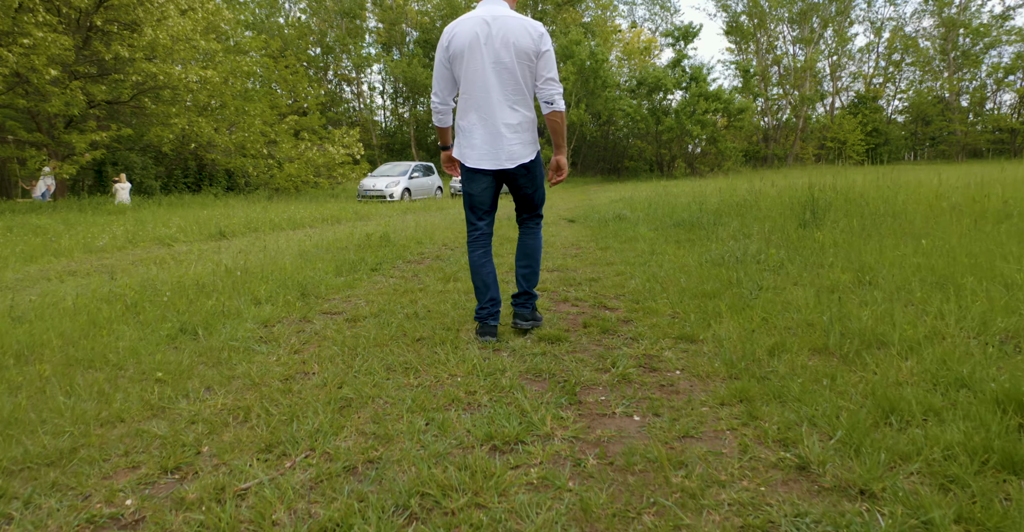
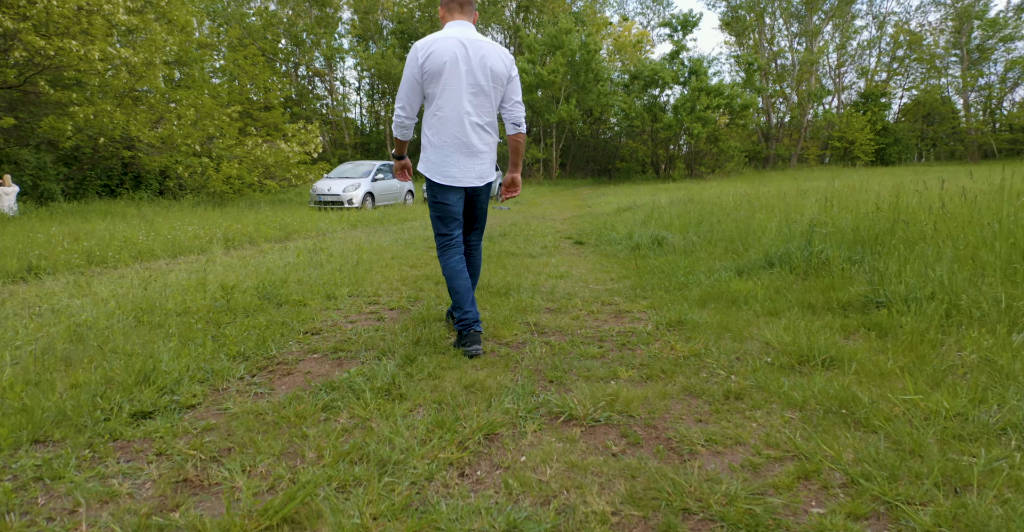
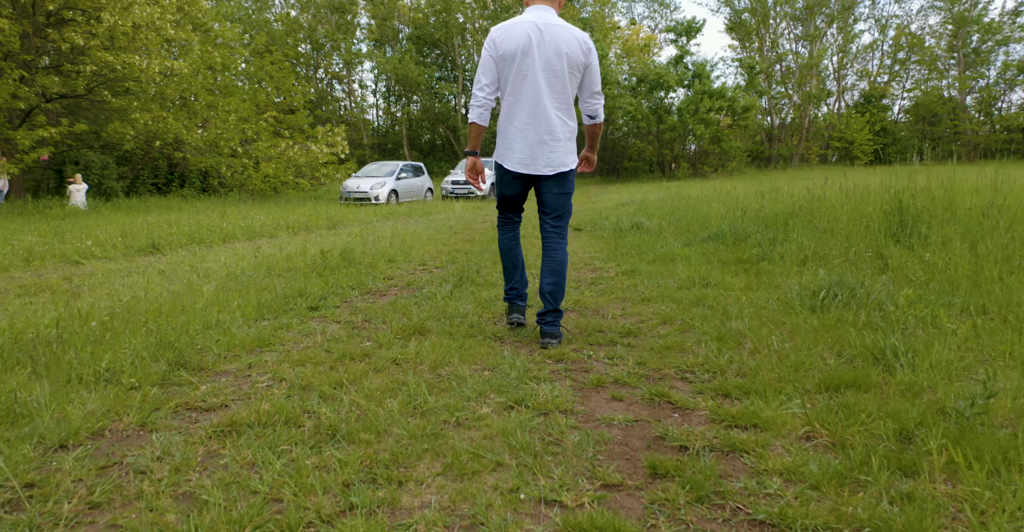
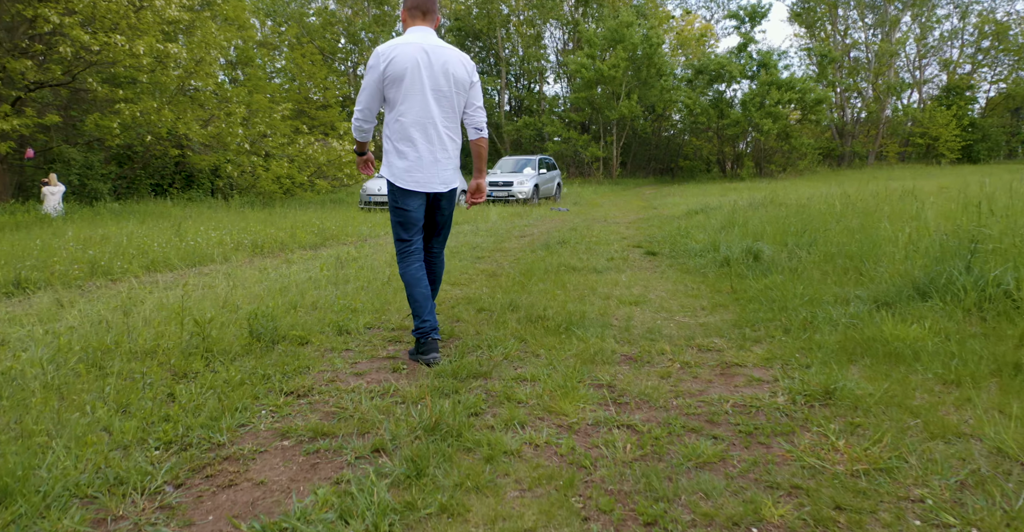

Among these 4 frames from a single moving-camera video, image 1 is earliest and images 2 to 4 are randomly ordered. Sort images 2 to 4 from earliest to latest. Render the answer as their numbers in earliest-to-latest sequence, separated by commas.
3, 2, 4
